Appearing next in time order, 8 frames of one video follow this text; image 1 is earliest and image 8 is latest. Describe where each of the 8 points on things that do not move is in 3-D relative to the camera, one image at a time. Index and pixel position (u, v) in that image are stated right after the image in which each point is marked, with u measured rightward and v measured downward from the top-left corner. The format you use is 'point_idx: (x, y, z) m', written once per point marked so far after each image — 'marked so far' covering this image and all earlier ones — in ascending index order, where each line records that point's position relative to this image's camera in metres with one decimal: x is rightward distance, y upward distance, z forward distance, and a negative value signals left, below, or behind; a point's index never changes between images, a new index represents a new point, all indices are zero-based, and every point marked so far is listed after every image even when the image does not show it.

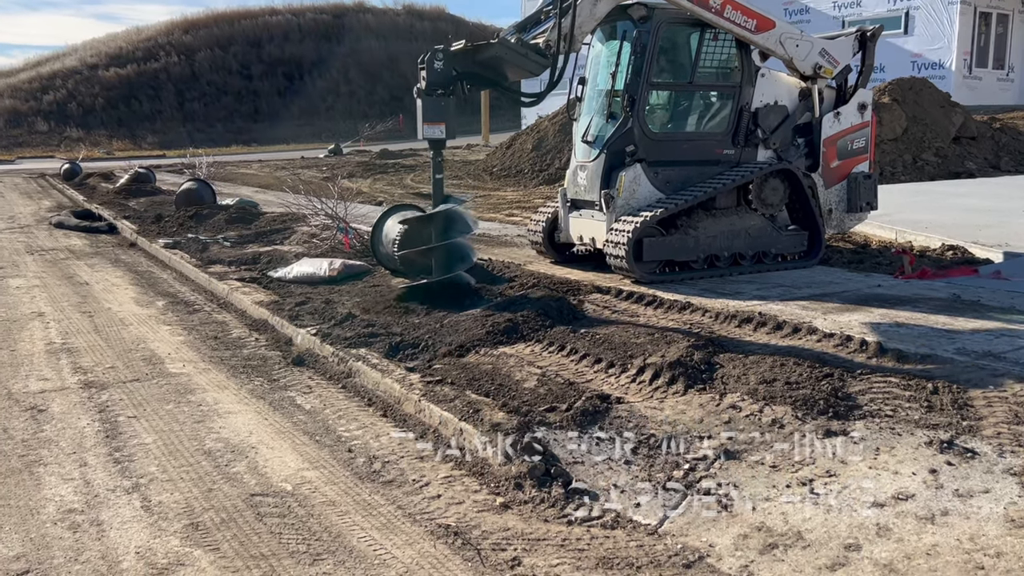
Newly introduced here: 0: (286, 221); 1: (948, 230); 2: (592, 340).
0: (-3.2, +1.0, +14.7) m
1: (+4.4, +0.6, +10.4) m
2: (+0.6, -0.4, +7.2) m
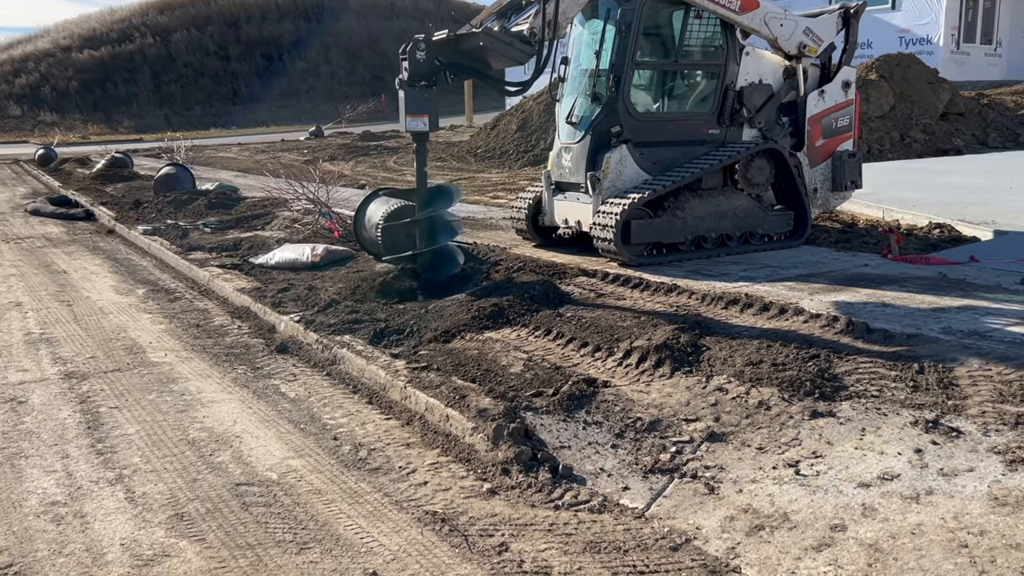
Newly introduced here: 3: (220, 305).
0: (-3.4, +1.2, +14.6) m
1: (+4.2, +0.8, +10.4) m
2: (+0.5, -0.3, +7.2) m
3: (-2.8, -0.2, +9.8) m
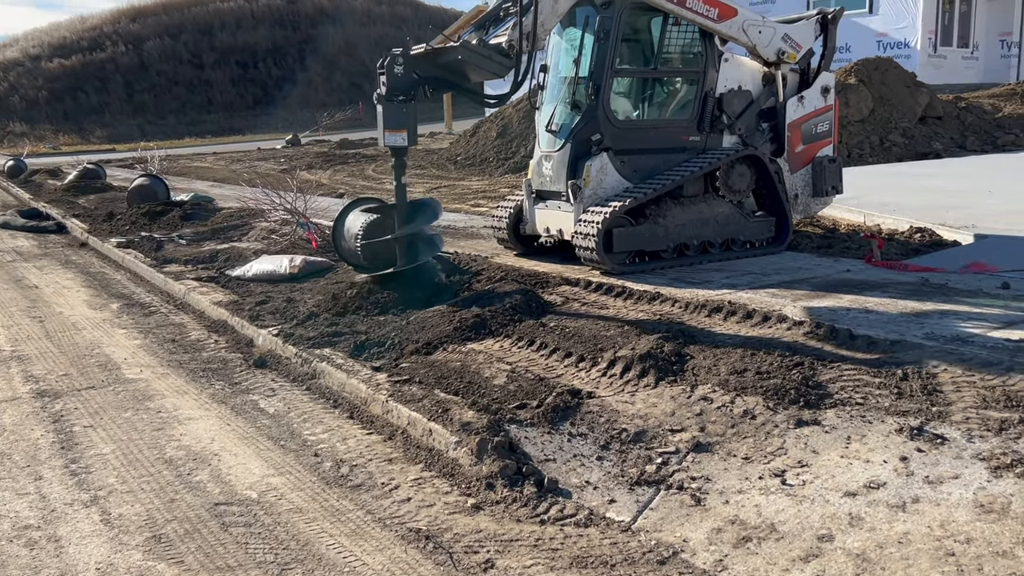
0: (-3.7, +1.0, +14.4) m
1: (+4.0, +0.8, +10.4) m
2: (+0.3, -0.3, +7.1) m
3: (-2.9, -0.3, +9.6) m
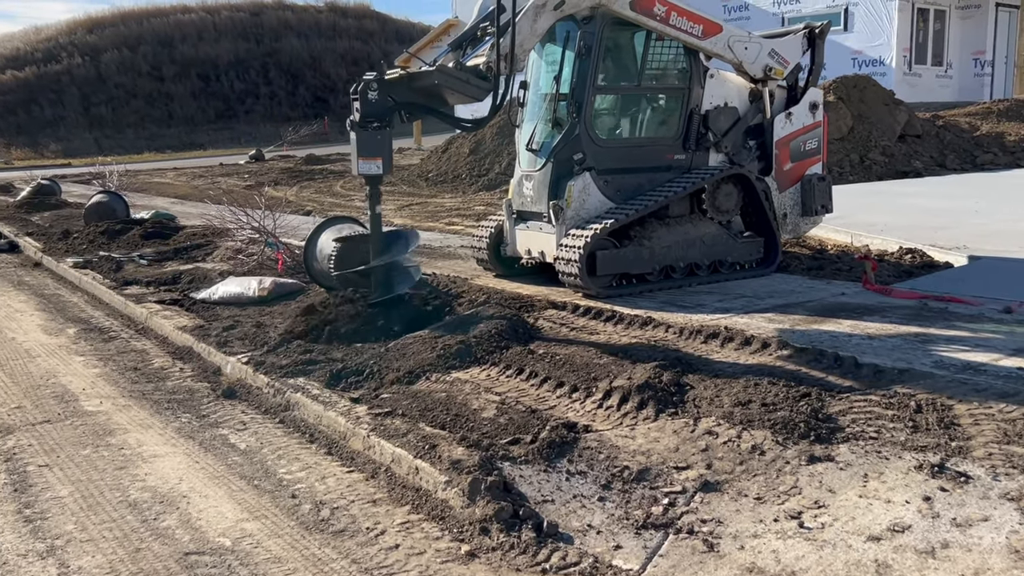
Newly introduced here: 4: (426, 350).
0: (-4.1, +0.7, +13.9) m
1: (+3.8, +0.5, +10.2) m
2: (+0.3, -0.5, +6.8) m
3: (-3.1, -0.5, +9.1) m
4: (-0.6, -0.4, +7.3) m
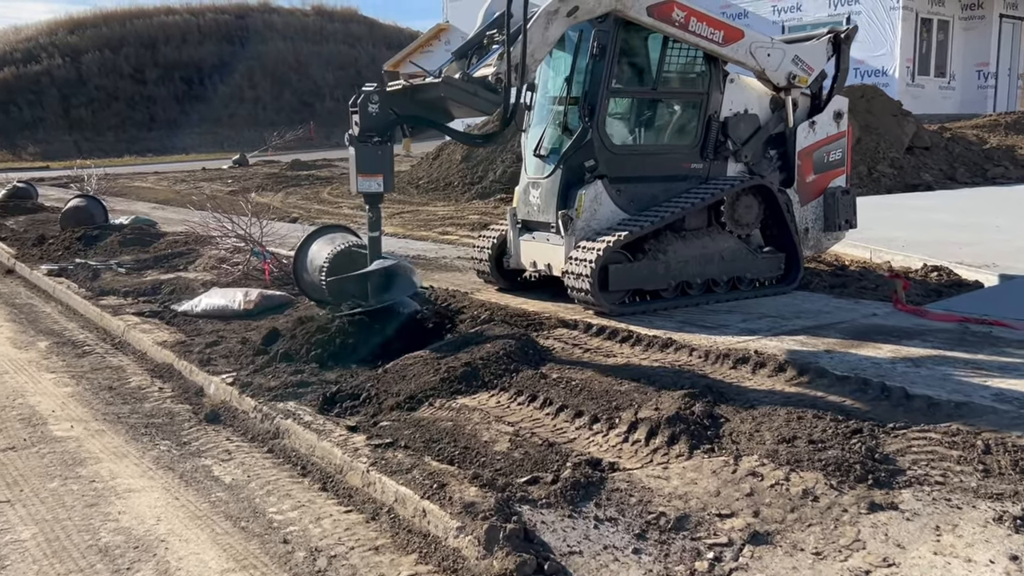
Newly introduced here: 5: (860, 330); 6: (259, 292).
0: (-4.1, +0.6, +13.3) m
1: (+3.8, +0.4, +9.7) m
2: (+0.3, -0.6, +6.2) m
3: (-3.1, -0.6, +8.5) m
4: (-0.6, -0.6, +6.7) m
5: (+2.4, -0.3, +7.0) m
6: (-2.3, 0.0, +9.5) m
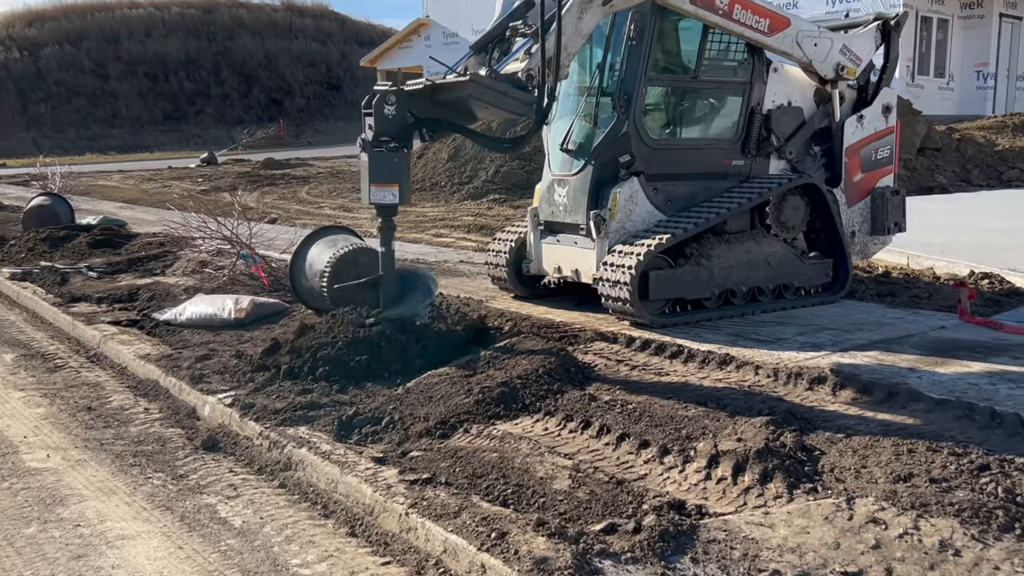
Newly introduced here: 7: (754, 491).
0: (-4.1, +0.5, +12.4) m
1: (+4.0, +0.3, +9.0) m
2: (+0.6, -0.7, +5.4) m
3: (-2.9, -0.7, +7.6) m
4: (-0.3, -0.6, +5.9) m
5: (+2.6, -0.3, +6.3) m
6: (-2.2, -0.1, +8.6) m
7: (+1.1, -0.9, +4.5) m
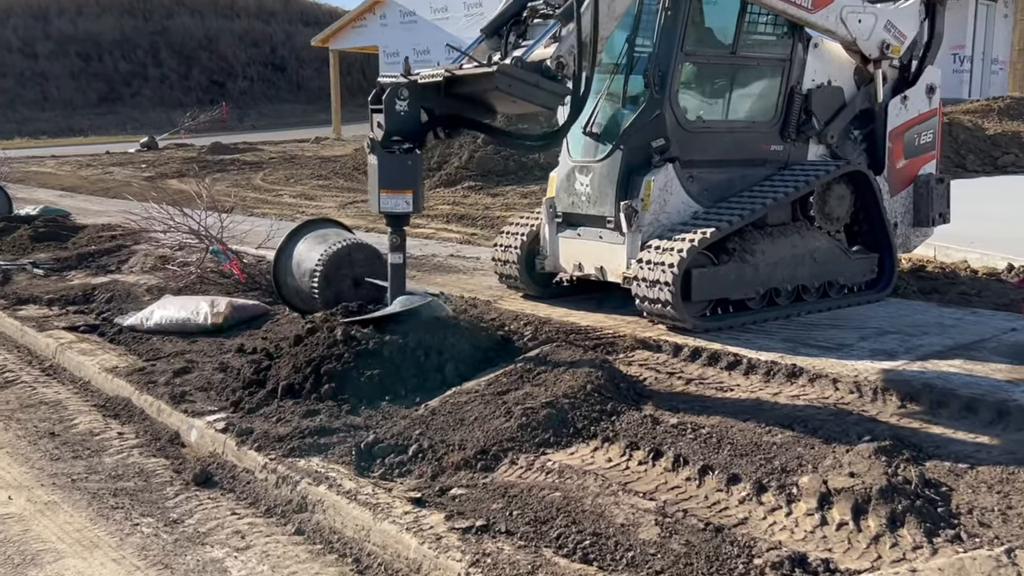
0: (-4.3, +0.6, +11.3) m
1: (+4.0, +0.4, +8.5) m
2: (+0.8, -0.7, +4.7) m
3: (-2.8, -0.7, +6.7) m
4: (-0.1, -0.6, +5.2) m
5: (+2.8, -0.3, +5.7) m
6: (-2.1, -0.1, +7.7) m
7: (+1.4, -0.9, +3.8) m
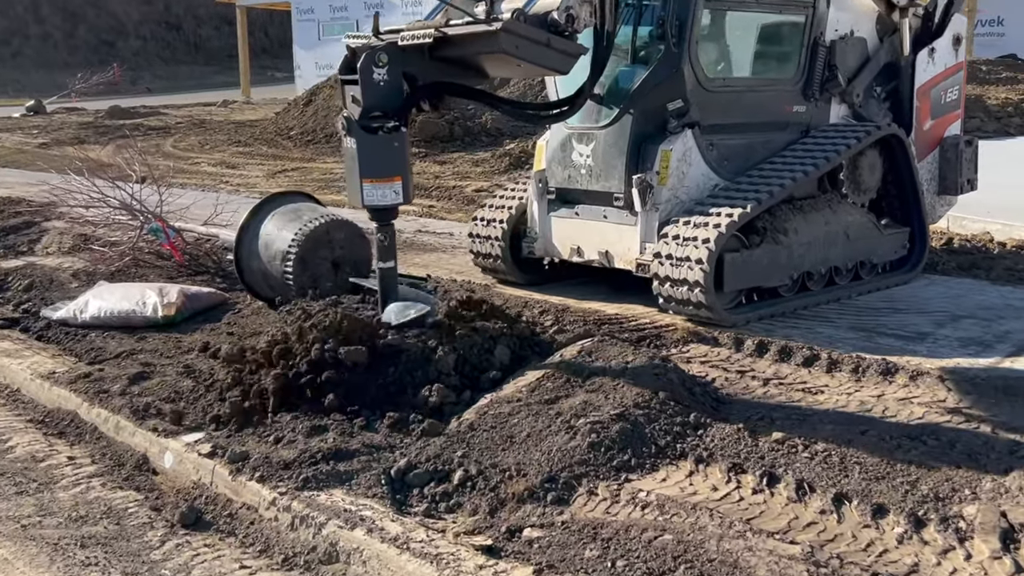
0: (-4.7, +0.7, +9.9) m
1: (+3.9, +0.6, +7.9) m
2: (+1.1, -0.6, +3.9) m
3: (-2.6, -0.6, +5.5) m
4: (+0.2, -0.6, +4.3) m
5: (+3.0, -0.2, +5.1) m
6: (-2.1, 0.0, +6.6) m
7: (+1.8, -0.9, +3.1) m
